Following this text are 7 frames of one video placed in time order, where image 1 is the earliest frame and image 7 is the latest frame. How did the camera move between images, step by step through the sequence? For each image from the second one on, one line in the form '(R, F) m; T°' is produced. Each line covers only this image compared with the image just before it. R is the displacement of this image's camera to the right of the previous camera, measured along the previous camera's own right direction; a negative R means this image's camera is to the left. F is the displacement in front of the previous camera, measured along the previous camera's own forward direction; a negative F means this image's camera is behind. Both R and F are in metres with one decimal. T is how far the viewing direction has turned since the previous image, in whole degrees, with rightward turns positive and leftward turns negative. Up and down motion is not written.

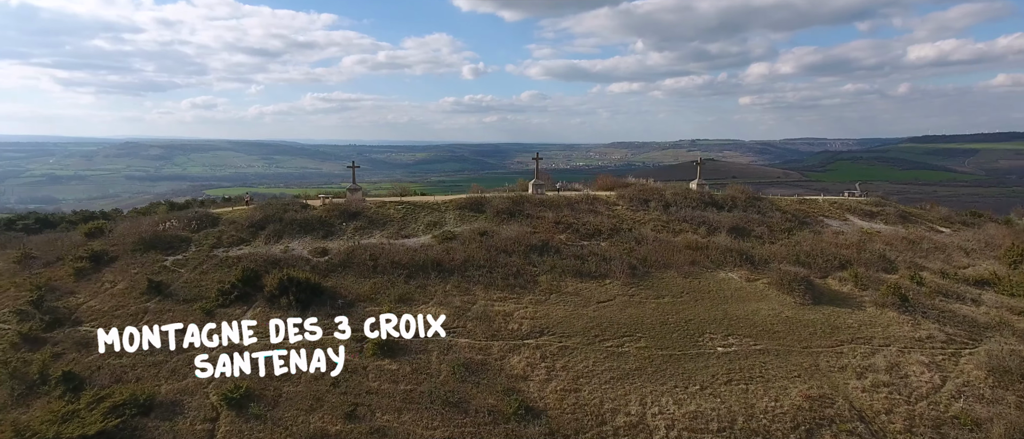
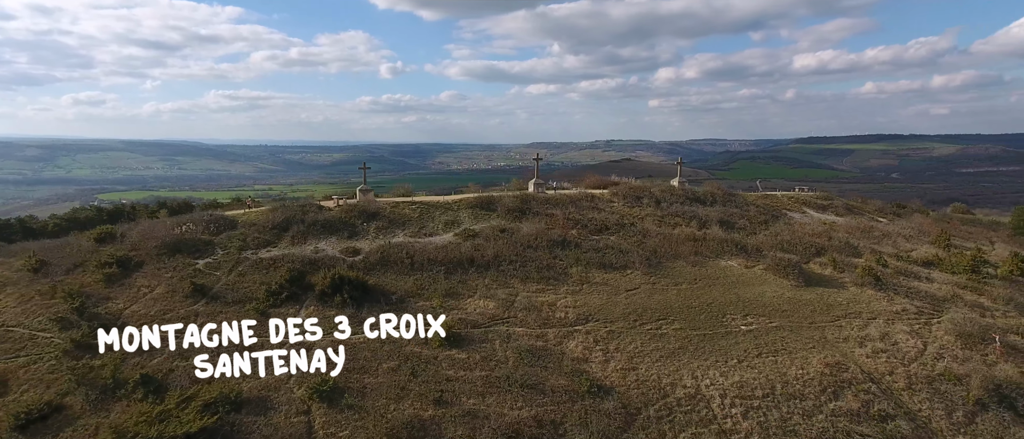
(-4.3, -1.0) m; +7°
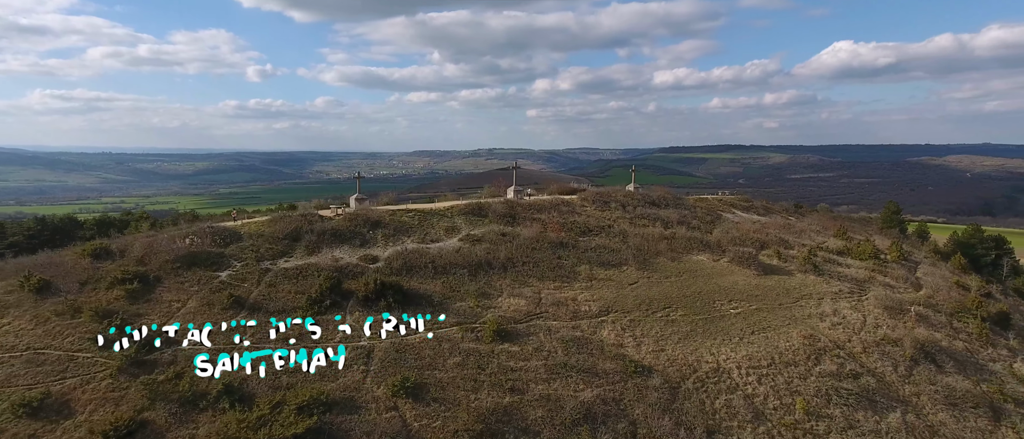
(-5.4, -1.3) m; +11°
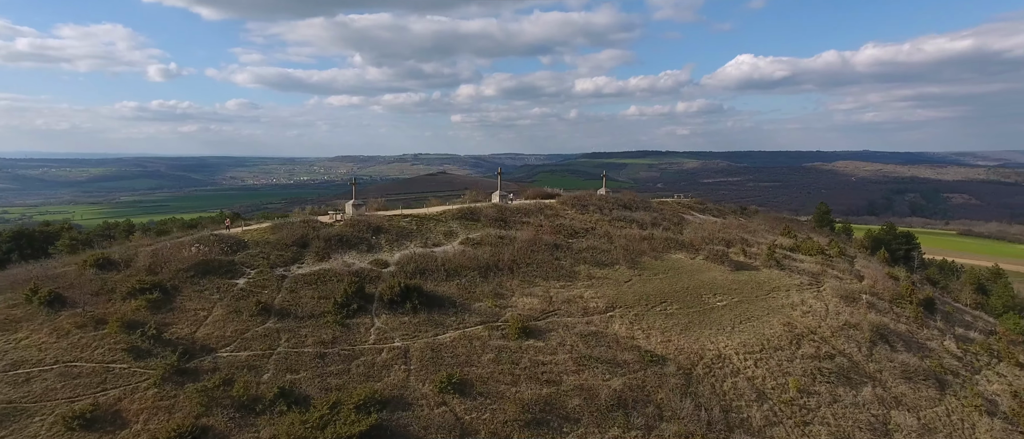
(-3.4, -1.0) m; +7°
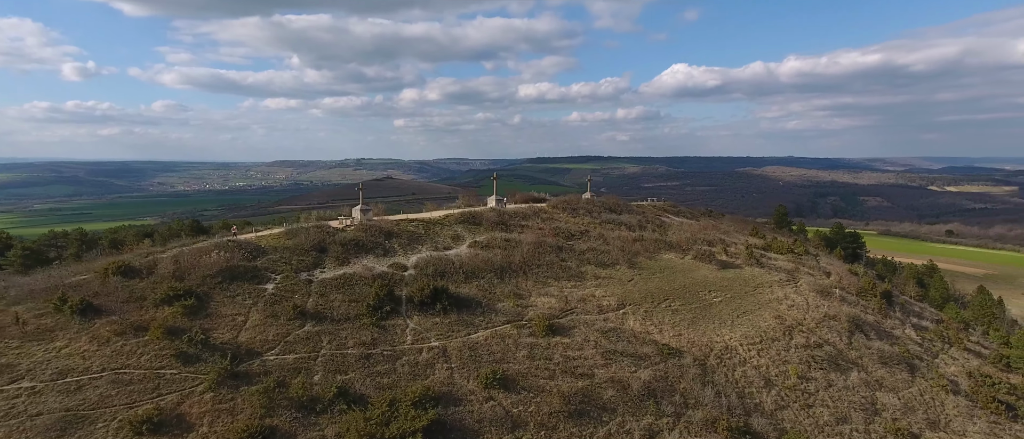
(-3.0, -0.9) m; +5°
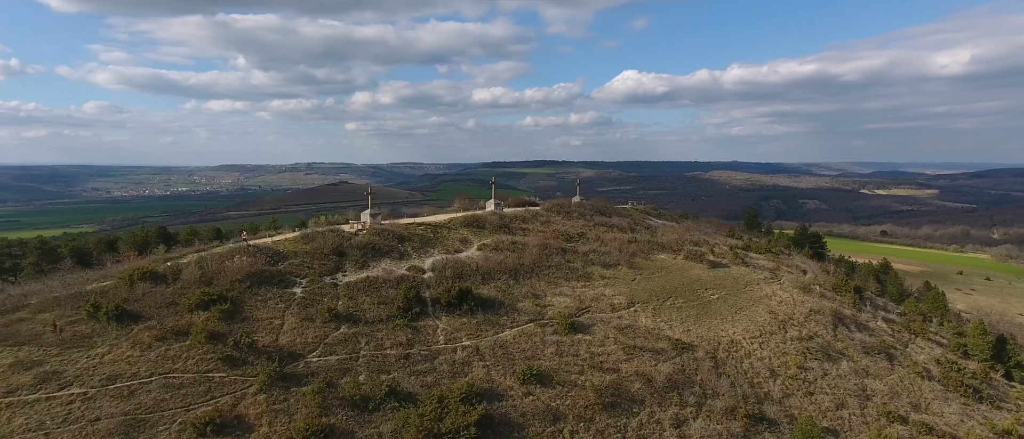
(-2.6, -0.8) m; +4°
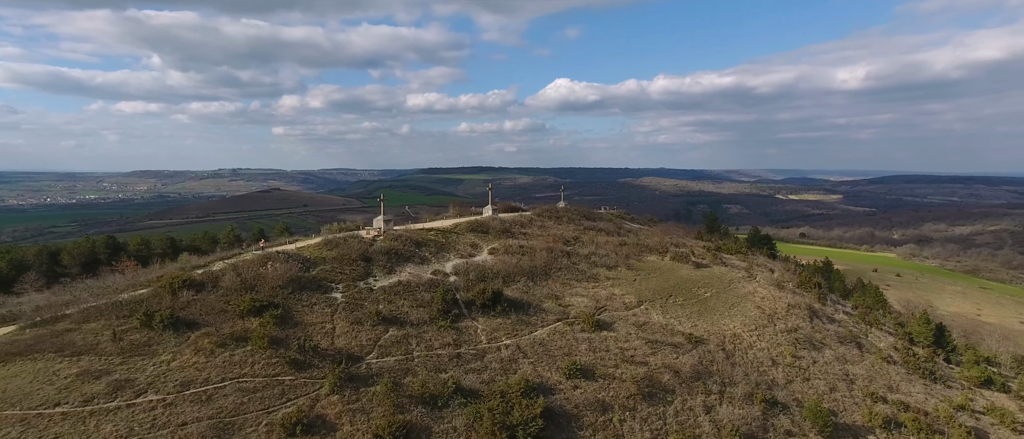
(-3.8, -1.0) m; +6°
